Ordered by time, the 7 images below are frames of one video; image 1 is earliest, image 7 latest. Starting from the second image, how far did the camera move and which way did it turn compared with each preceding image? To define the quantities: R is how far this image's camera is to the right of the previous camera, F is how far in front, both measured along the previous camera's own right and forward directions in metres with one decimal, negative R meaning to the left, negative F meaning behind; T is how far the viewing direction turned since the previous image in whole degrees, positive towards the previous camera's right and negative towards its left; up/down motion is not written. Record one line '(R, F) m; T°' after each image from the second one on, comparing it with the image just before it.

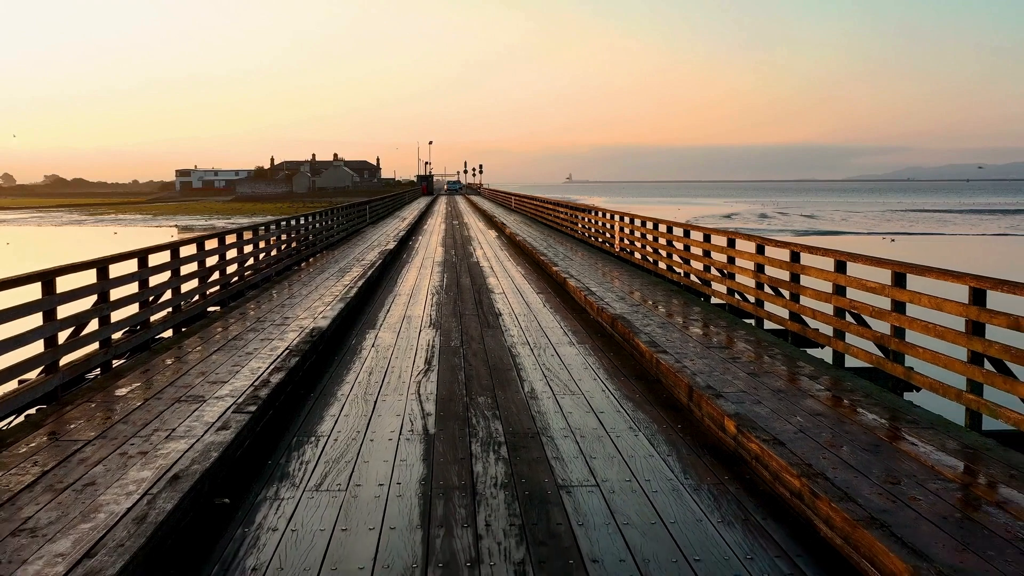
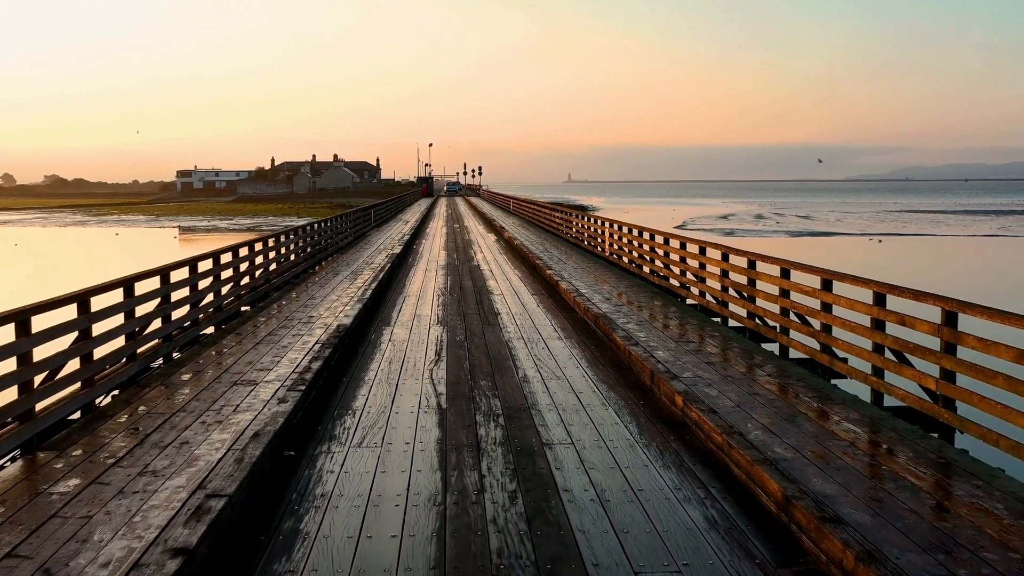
(0.0, -0.8) m; 0°
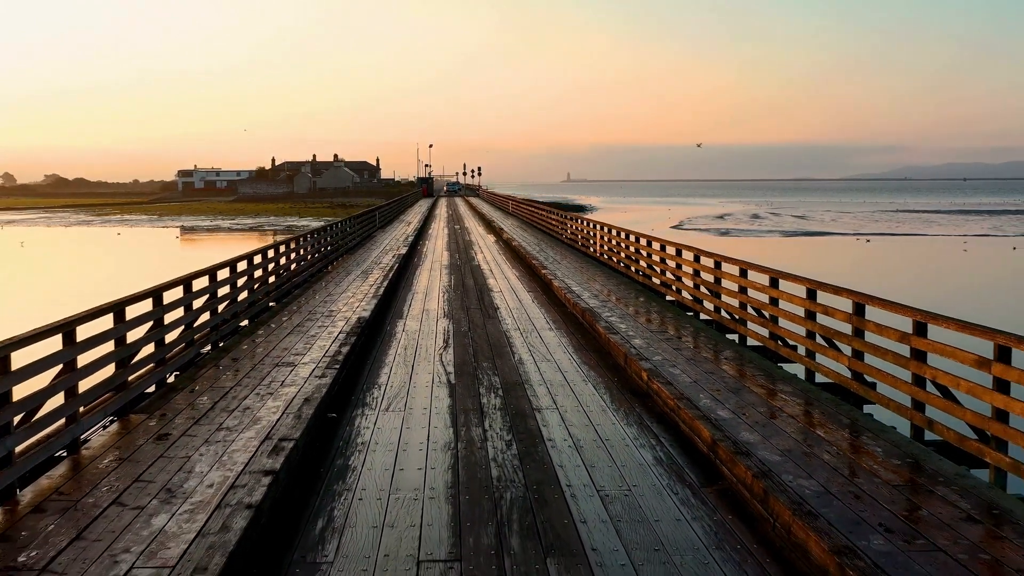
(0.0, -0.8) m; 0°
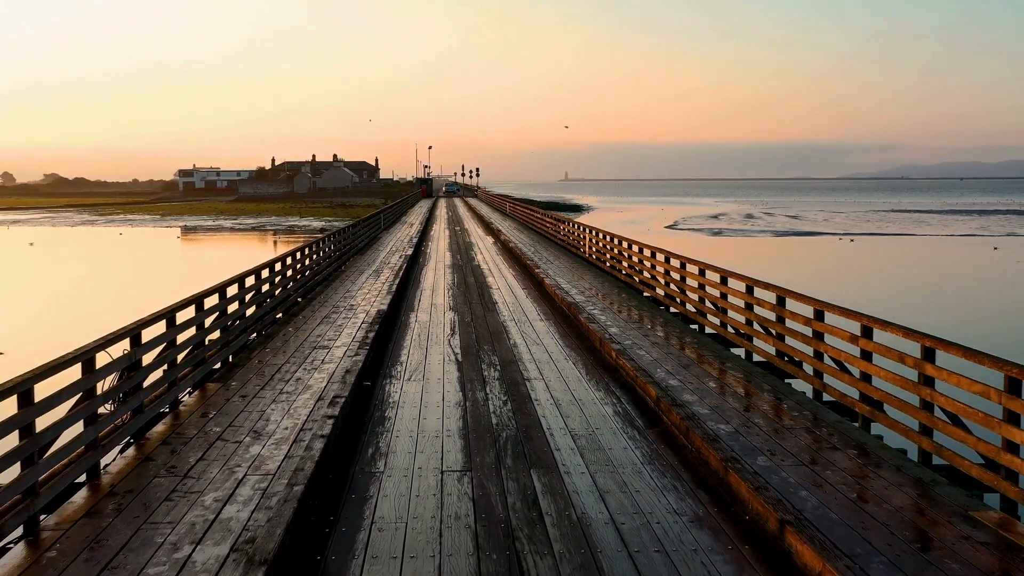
(0.0, -1.1) m; 0°
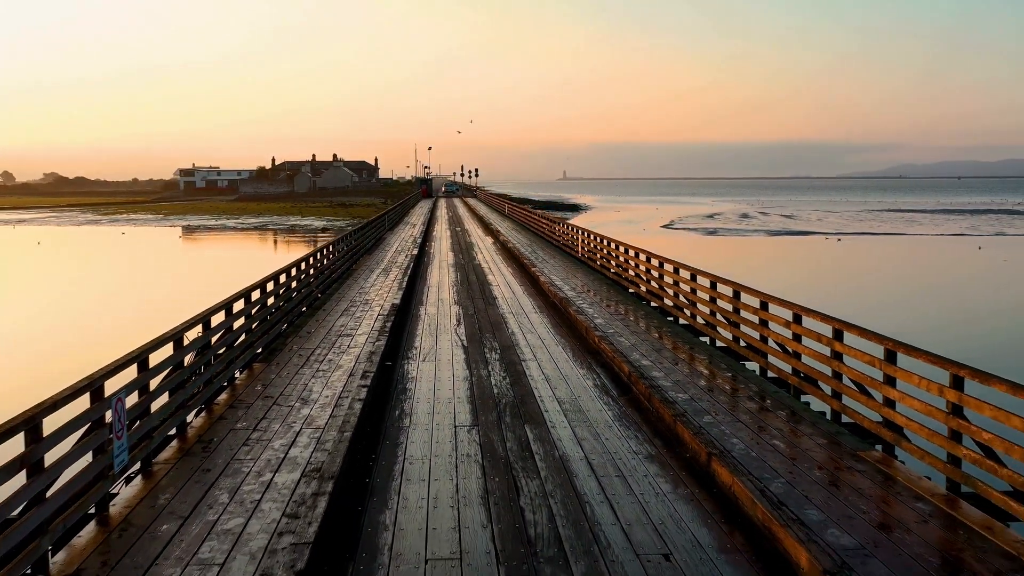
(0.0, -1.0) m; 0°
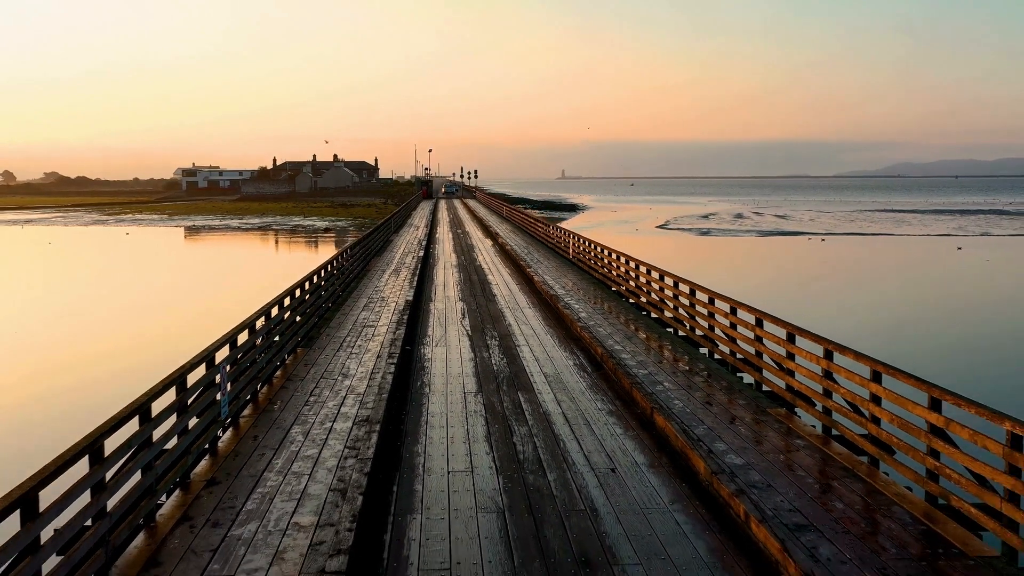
(0.0, -1.4) m; 0°
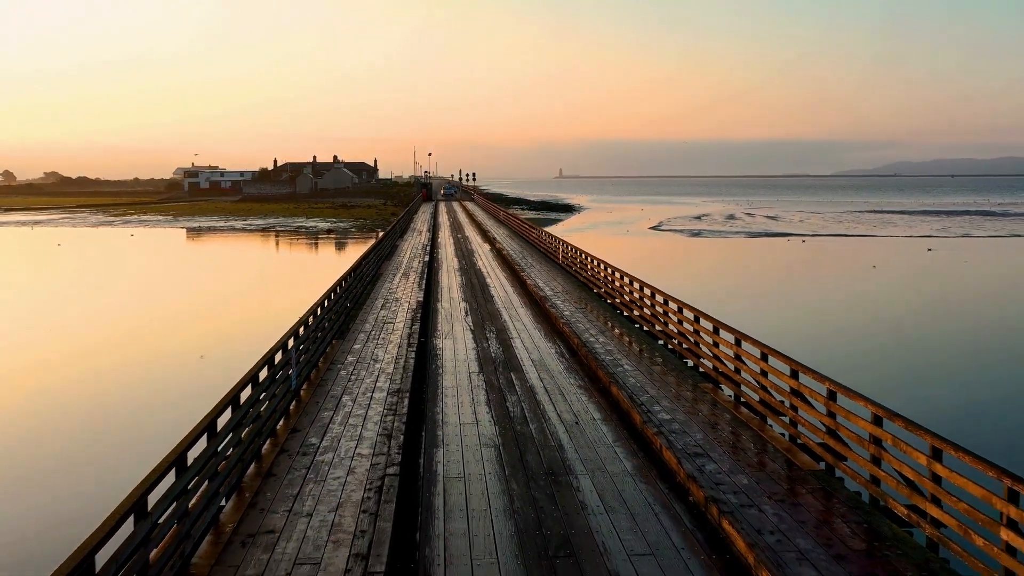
(0.0, -1.8) m; 0°
